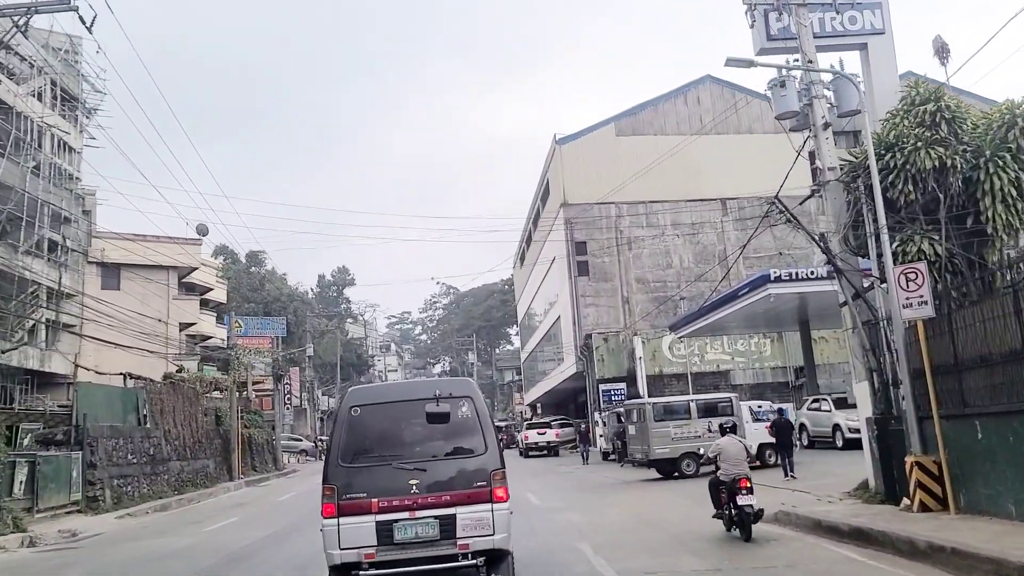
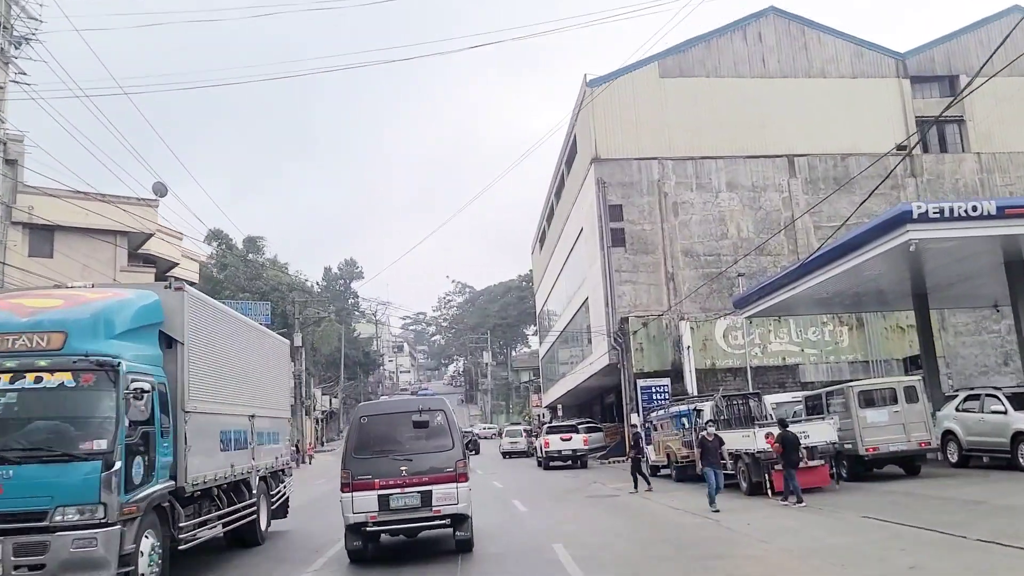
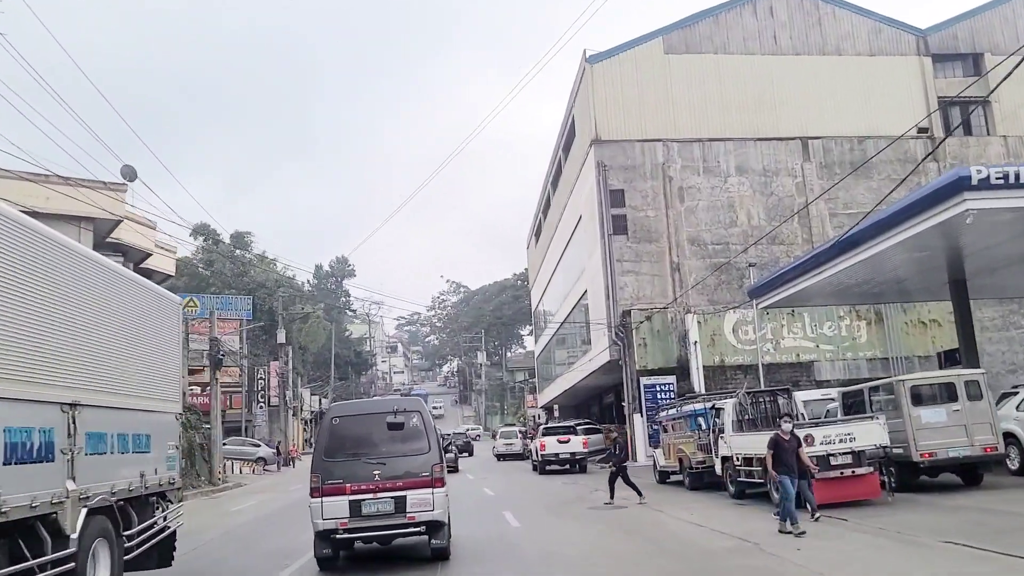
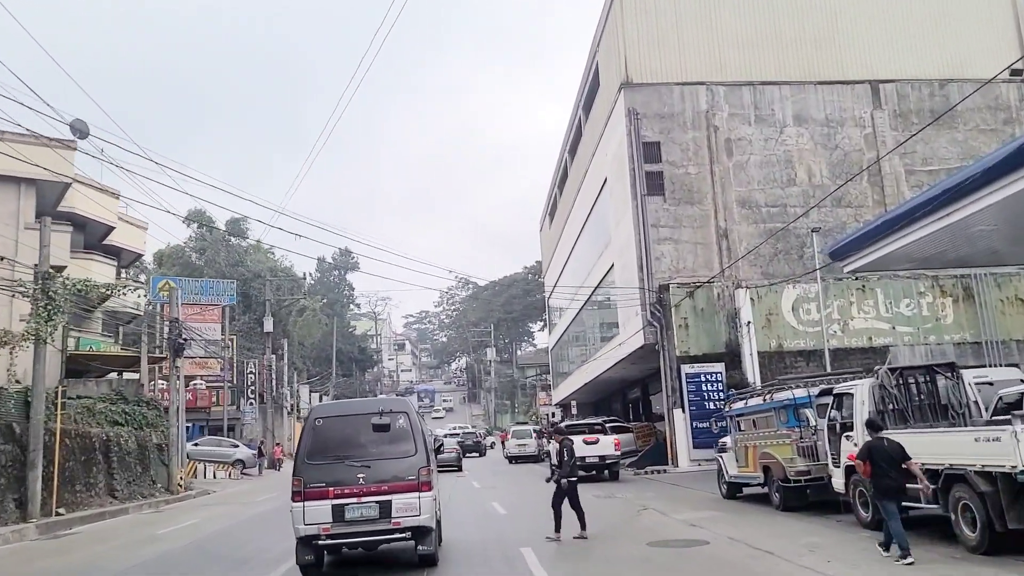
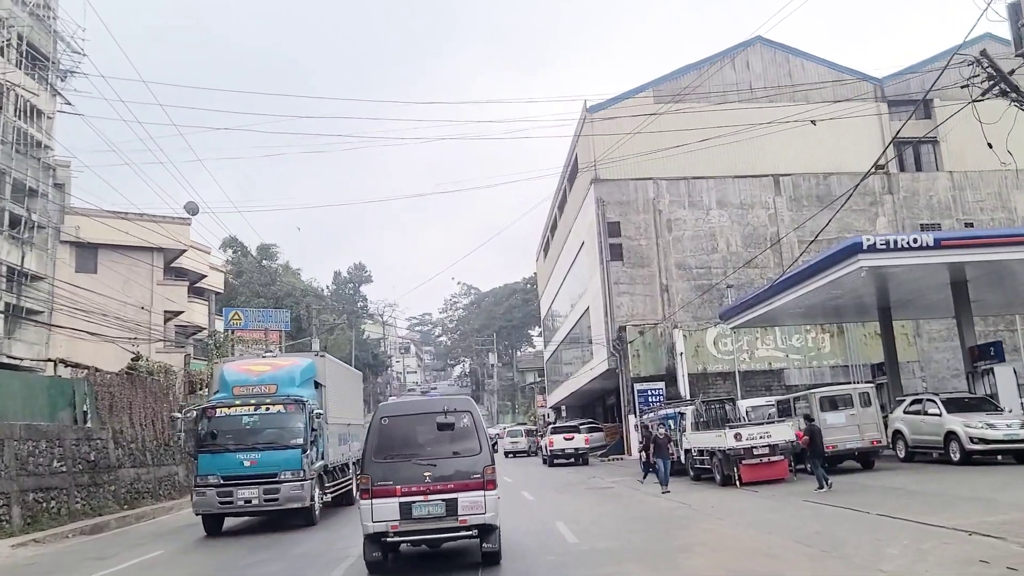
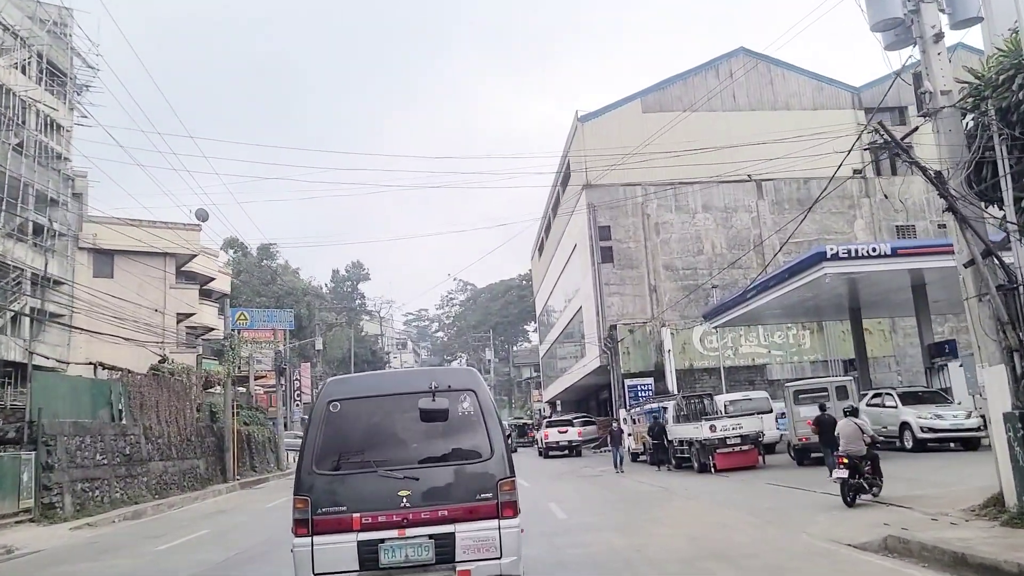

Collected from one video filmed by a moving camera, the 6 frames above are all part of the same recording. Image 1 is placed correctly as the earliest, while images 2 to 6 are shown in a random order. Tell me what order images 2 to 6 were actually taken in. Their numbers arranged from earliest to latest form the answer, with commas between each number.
6, 5, 2, 3, 4
